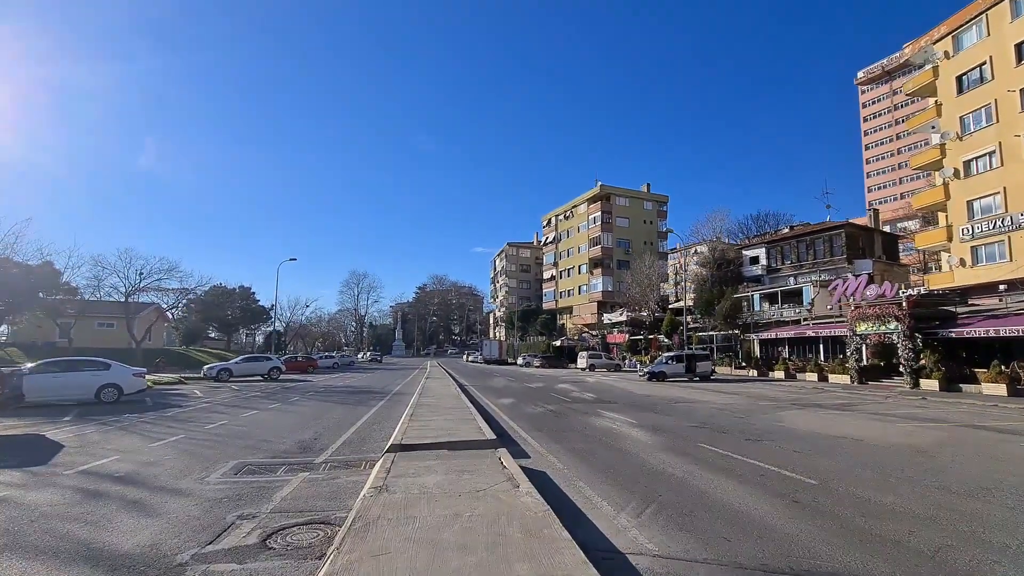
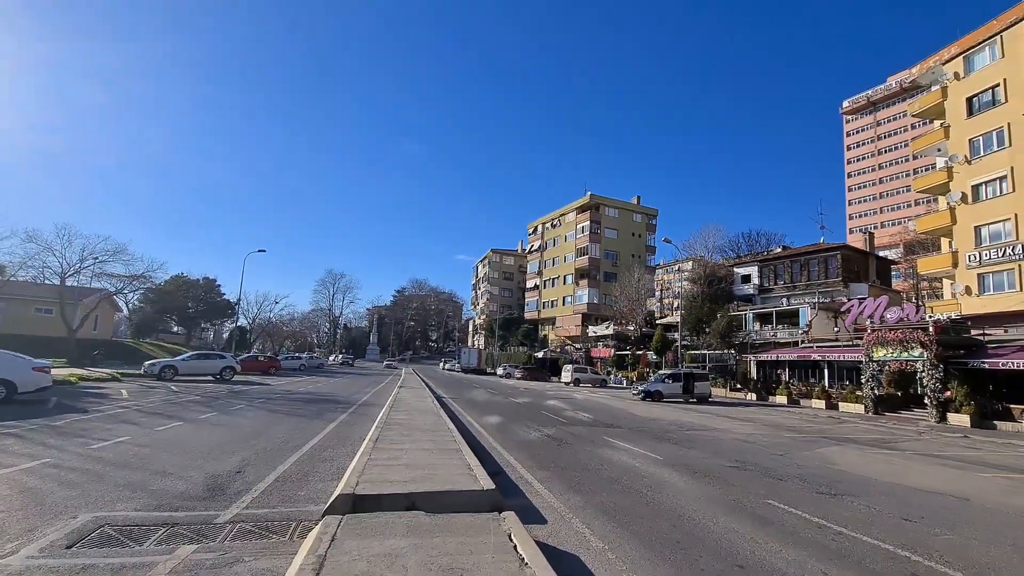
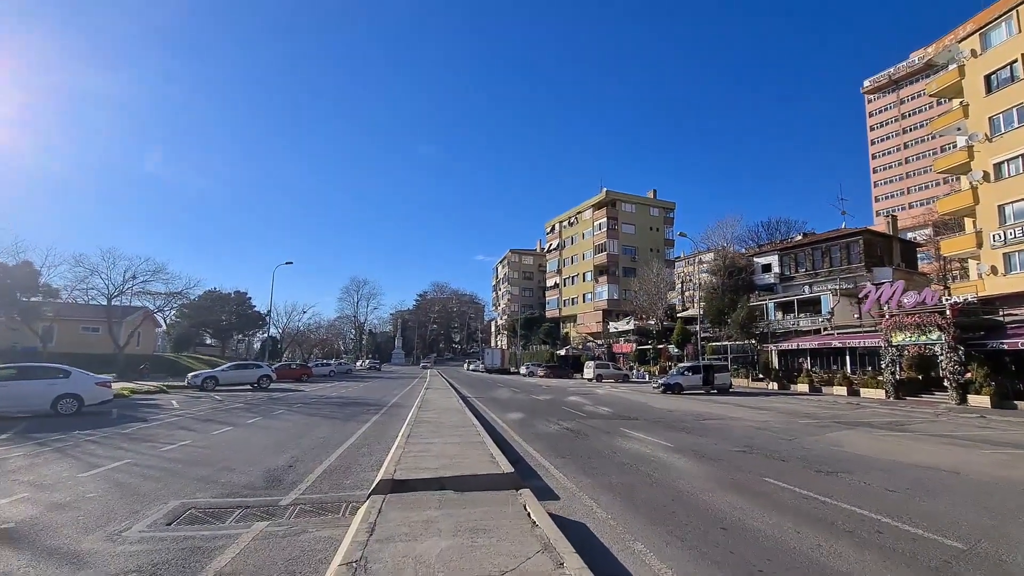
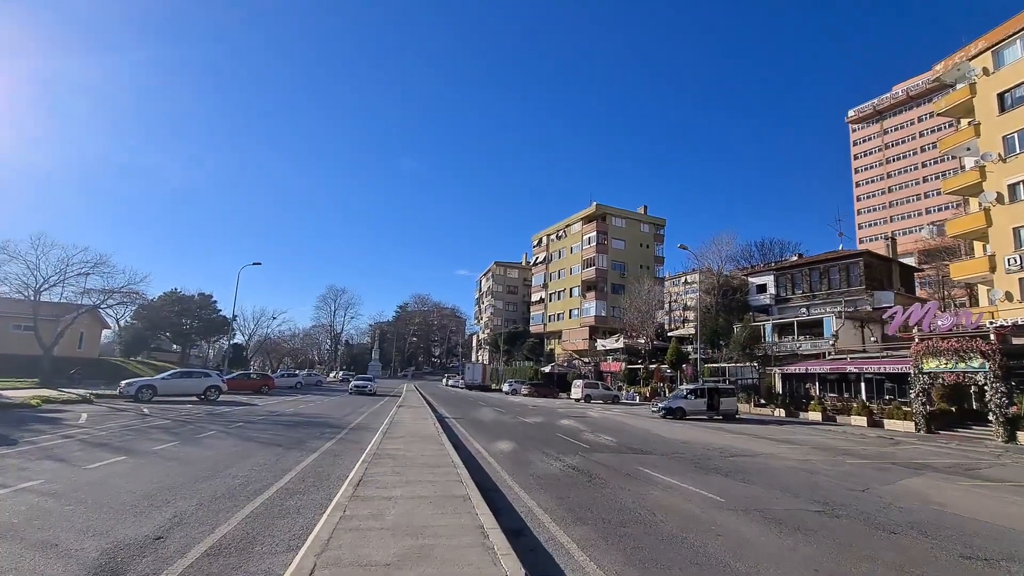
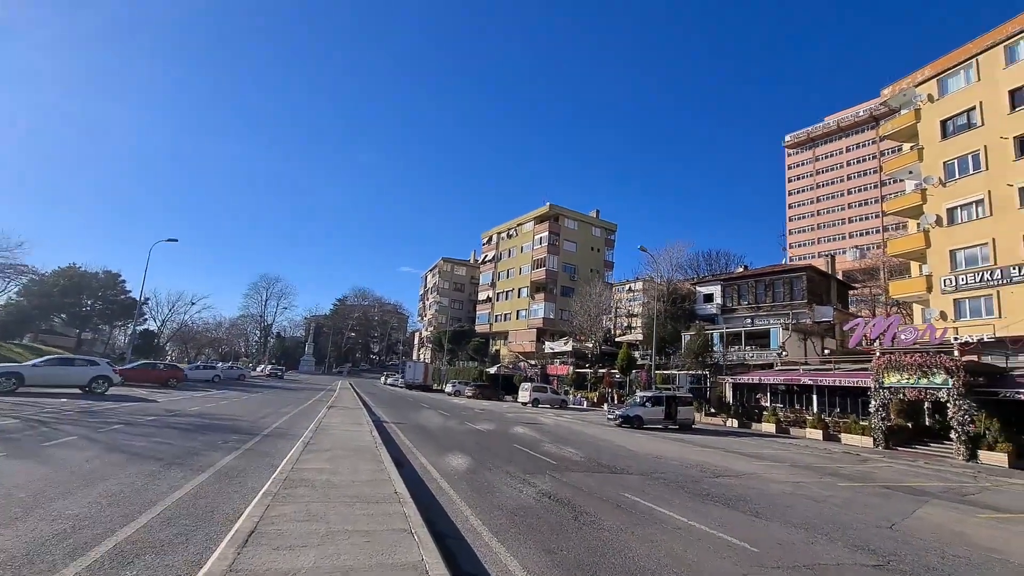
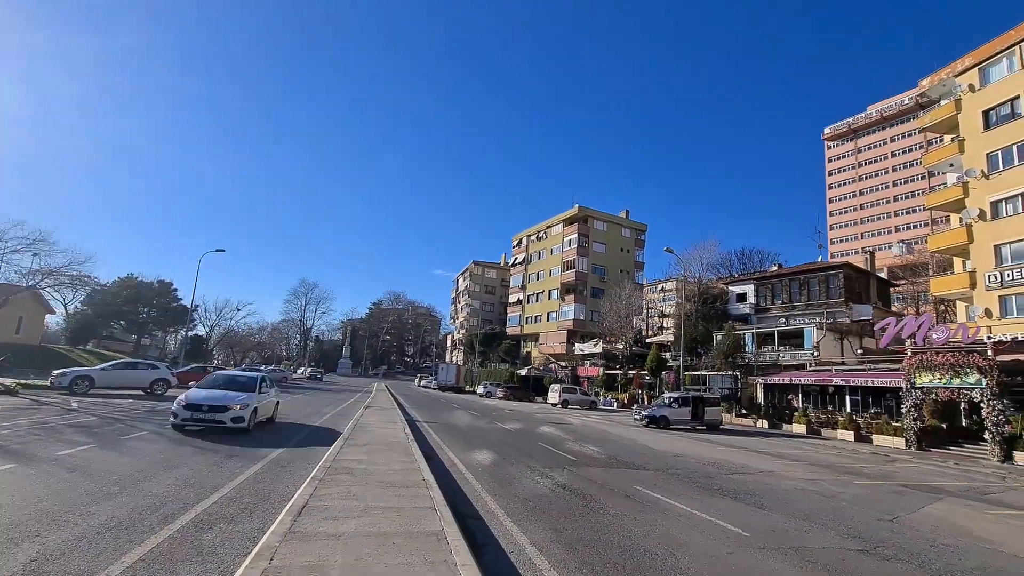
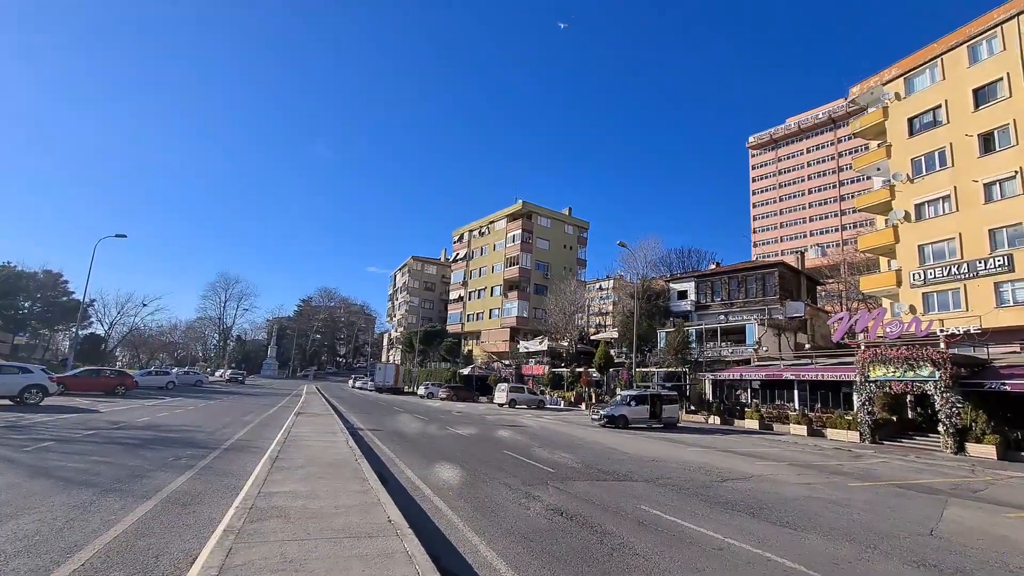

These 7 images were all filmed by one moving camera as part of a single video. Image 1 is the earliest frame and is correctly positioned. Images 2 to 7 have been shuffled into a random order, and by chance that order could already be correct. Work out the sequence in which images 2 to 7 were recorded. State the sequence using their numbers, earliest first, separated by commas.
3, 2, 4, 6, 5, 7
